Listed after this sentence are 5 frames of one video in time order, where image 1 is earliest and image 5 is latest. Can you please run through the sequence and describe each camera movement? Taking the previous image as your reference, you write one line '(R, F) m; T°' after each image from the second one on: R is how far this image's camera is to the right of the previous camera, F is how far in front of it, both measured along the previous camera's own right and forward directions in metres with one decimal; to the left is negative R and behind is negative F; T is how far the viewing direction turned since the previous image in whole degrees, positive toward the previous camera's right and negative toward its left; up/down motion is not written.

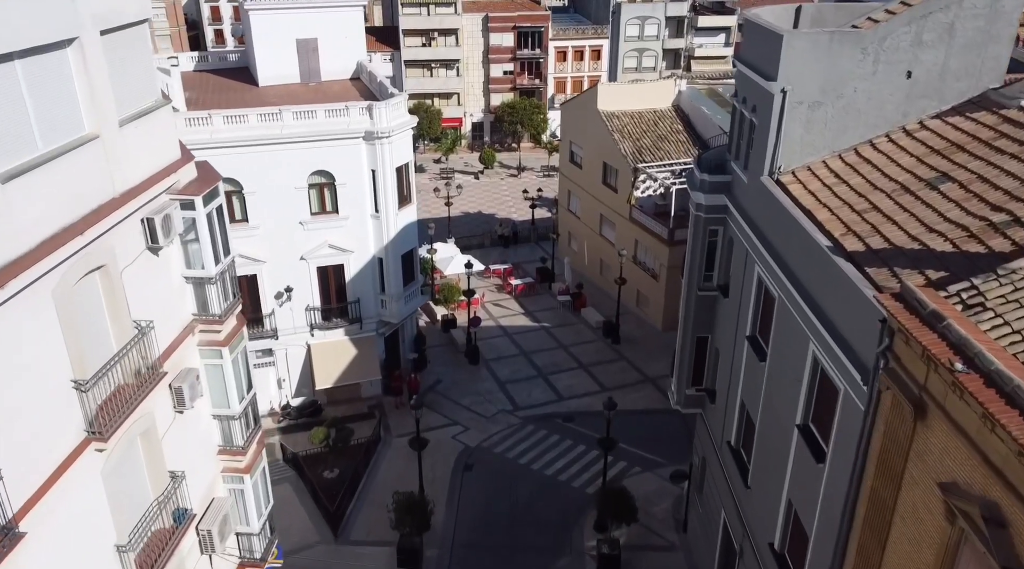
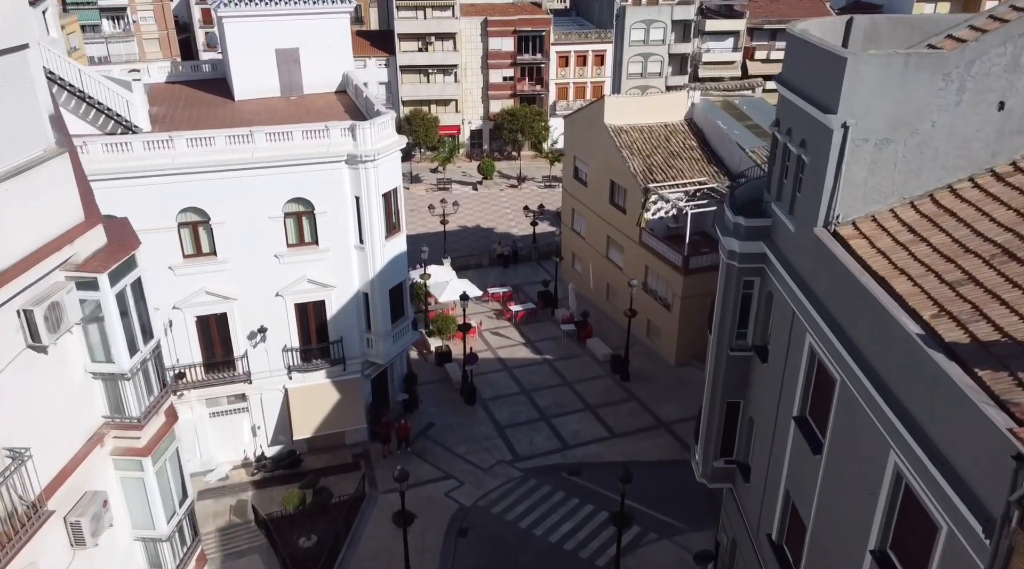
(0.0, +3.1) m; 0°
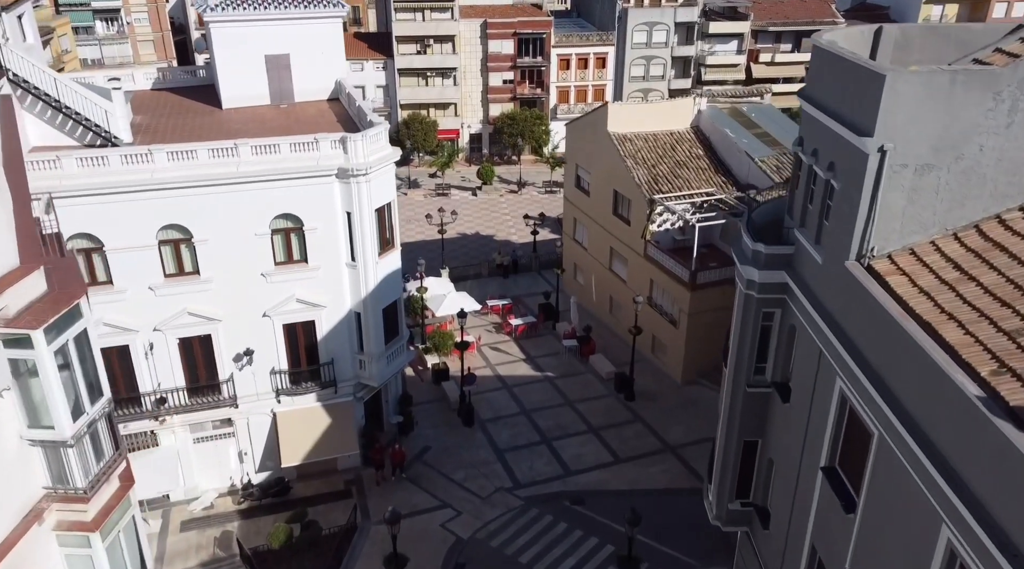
(0.0, +1.4) m; 0°
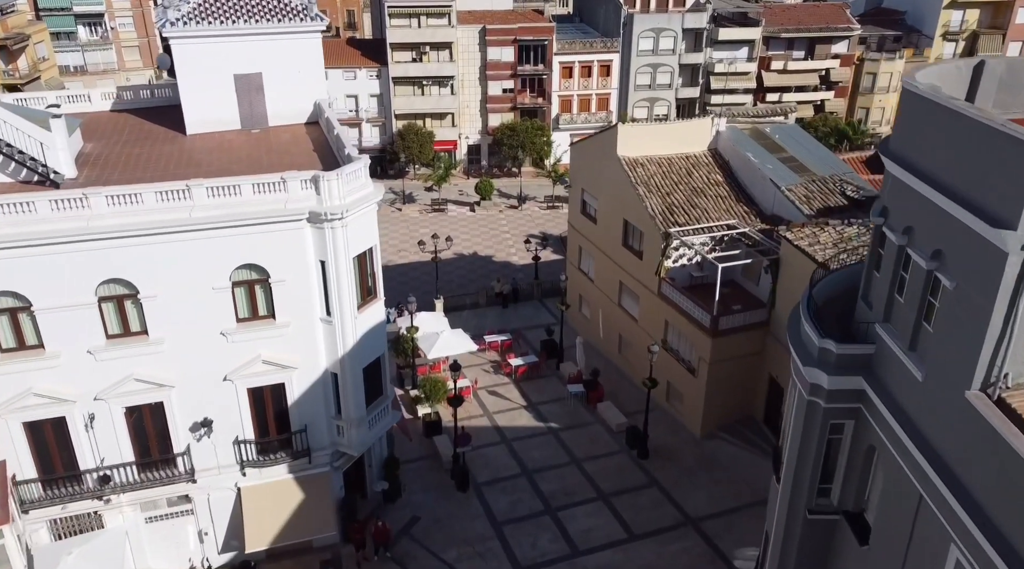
(0.0, +3.4) m; 0°
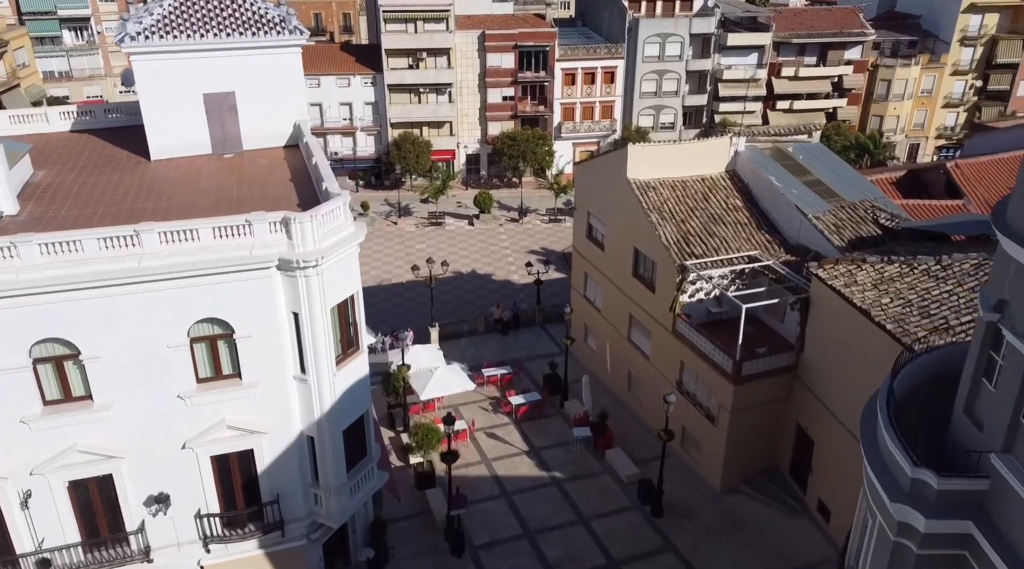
(0.0, +2.8) m; 0°
